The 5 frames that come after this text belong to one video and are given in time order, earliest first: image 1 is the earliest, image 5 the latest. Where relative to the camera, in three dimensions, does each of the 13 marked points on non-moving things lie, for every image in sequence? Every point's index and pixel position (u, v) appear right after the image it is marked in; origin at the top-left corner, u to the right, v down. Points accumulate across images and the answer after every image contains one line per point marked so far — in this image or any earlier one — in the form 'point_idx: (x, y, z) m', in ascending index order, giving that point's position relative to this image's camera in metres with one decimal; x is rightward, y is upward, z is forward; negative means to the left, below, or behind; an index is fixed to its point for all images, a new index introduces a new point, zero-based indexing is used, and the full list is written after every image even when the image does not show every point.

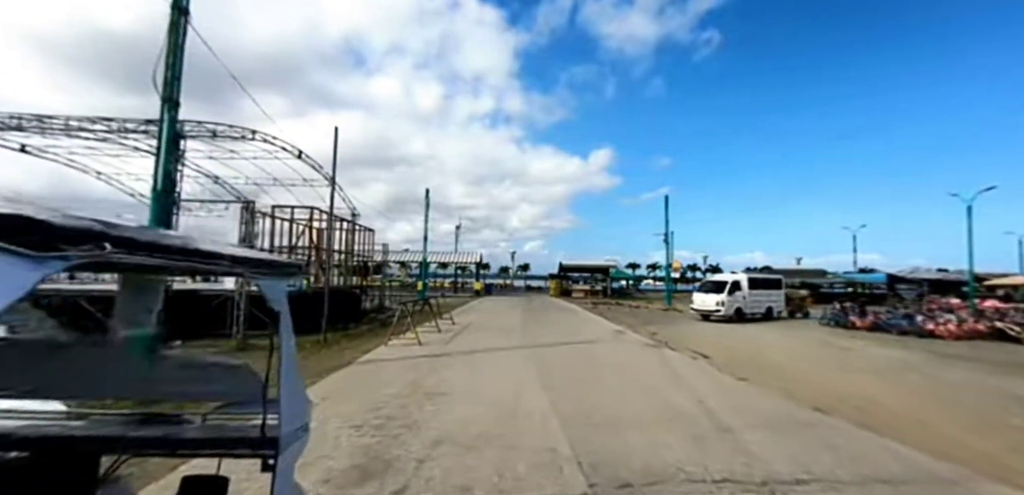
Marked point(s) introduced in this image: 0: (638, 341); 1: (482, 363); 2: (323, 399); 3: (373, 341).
0: (+4.8, -3.5, +15.4) m
1: (-0.8, -3.1, +11.0) m
2: (-3.5, -2.8, +7.8) m
3: (-5.0, -3.4, +14.8) m
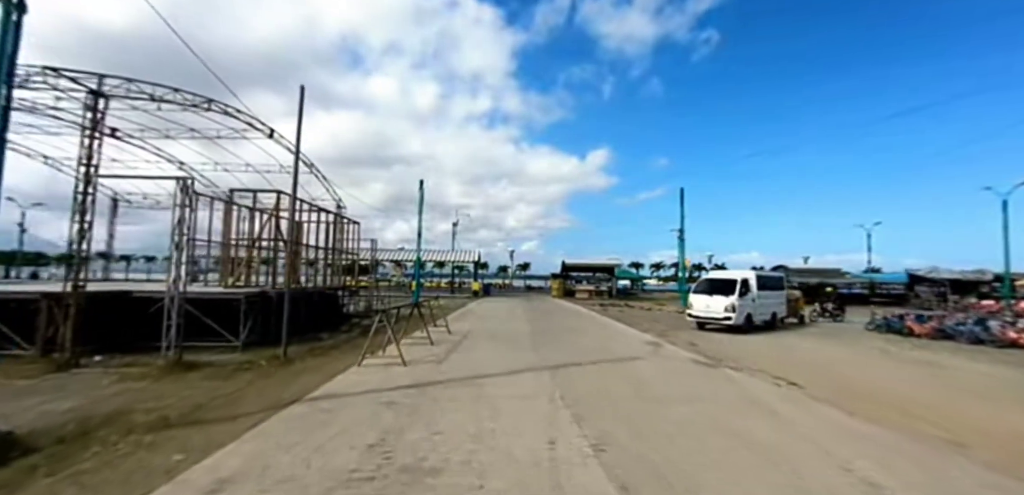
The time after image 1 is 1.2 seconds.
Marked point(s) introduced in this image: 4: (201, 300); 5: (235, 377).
0: (+5.2, -3.3, +12.2) m
1: (-0.4, -2.8, +7.7) m
2: (-3.1, -2.5, +4.5) m
3: (-4.6, -3.2, +11.5) m
4: (-10.9, -1.8, +14.3) m
5: (-7.0, -3.3, +10.4) m
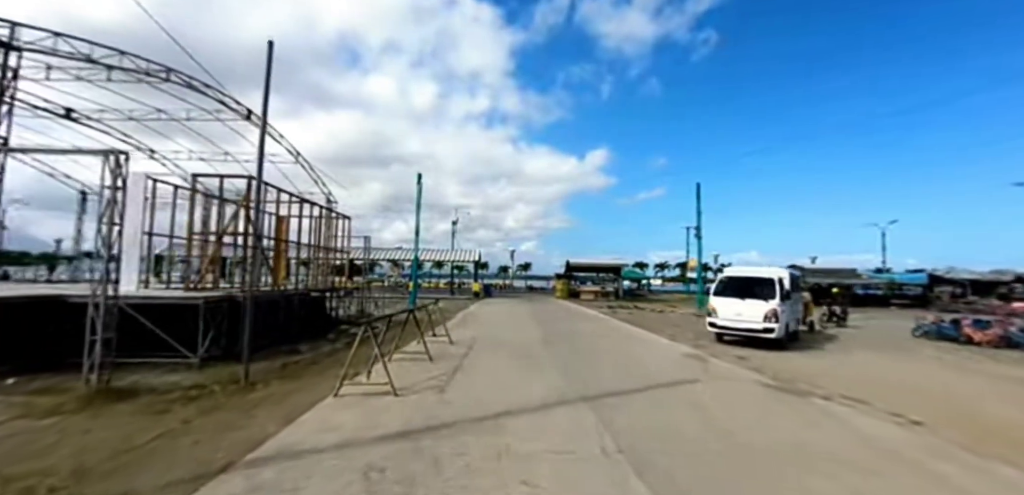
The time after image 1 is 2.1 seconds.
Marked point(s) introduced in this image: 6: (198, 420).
0: (+5.6, -3.1, +9.8) m
1: (+0.1, -2.6, +5.3) m
2: (-2.6, -2.4, +2.0) m
3: (-4.2, -3.0, +9.0) m
4: (-10.4, -1.7, +11.9) m
5: (-6.5, -3.1, +7.9) m
6: (-5.5, -3.0, +7.2) m
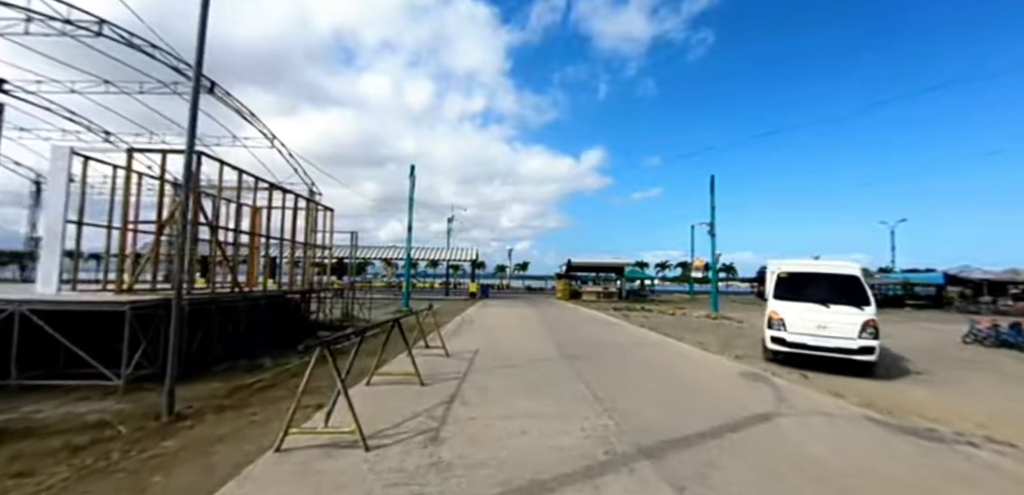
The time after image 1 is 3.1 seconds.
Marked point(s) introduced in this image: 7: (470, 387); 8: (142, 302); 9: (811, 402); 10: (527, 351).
0: (+5.9, -2.9, +7.4) m
1: (+0.5, -2.4, +2.8) m
2: (-2.2, -2.2, -0.5) m
3: (-3.8, -2.8, +6.5) m
4: (-10.1, -1.5, +9.3) m
5: (-6.2, -2.9, +5.4) m
6: (-5.2, -2.8, +4.7) m
7: (-0.8, -2.9, +8.5) m
8: (-8.6, -1.2, +9.5) m
9: (+5.6, -2.9, +7.7) m
10: (+0.5, -3.3, +13.6) m
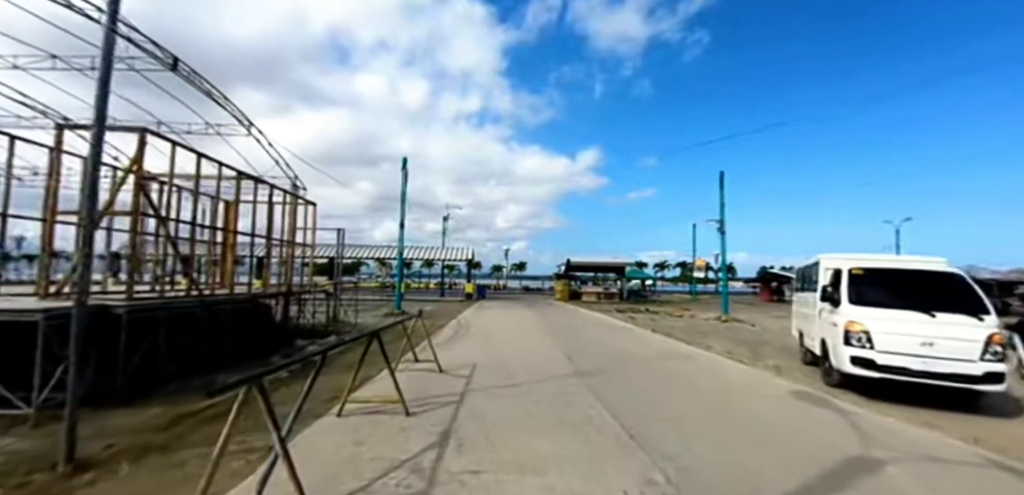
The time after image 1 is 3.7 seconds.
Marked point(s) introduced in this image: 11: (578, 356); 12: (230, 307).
0: (+6.1, -2.8, +5.7) m
1: (+0.7, -2.3, +1.1) m
2: (-2.0, -2.1, -2.2) m
3: (-3.7, -2.7, +4.7) m
4: (-10.0, -1.4, +7.4) m
5: (-6.0, -2.8, +3.6) m
6: (-5.0, -2.7, +2.9) m
7: (-0.7, -2.8, +6.8) m
8: (-8.4, -1.1, +7.7) m
9: (+5.7, -2.8, +6.0) m
10: (+0.6, -3.2, +11.8) m
11: (+2.1, -3.3, +12.7) m
12: (-8.6, -1.7, +12.7) m
